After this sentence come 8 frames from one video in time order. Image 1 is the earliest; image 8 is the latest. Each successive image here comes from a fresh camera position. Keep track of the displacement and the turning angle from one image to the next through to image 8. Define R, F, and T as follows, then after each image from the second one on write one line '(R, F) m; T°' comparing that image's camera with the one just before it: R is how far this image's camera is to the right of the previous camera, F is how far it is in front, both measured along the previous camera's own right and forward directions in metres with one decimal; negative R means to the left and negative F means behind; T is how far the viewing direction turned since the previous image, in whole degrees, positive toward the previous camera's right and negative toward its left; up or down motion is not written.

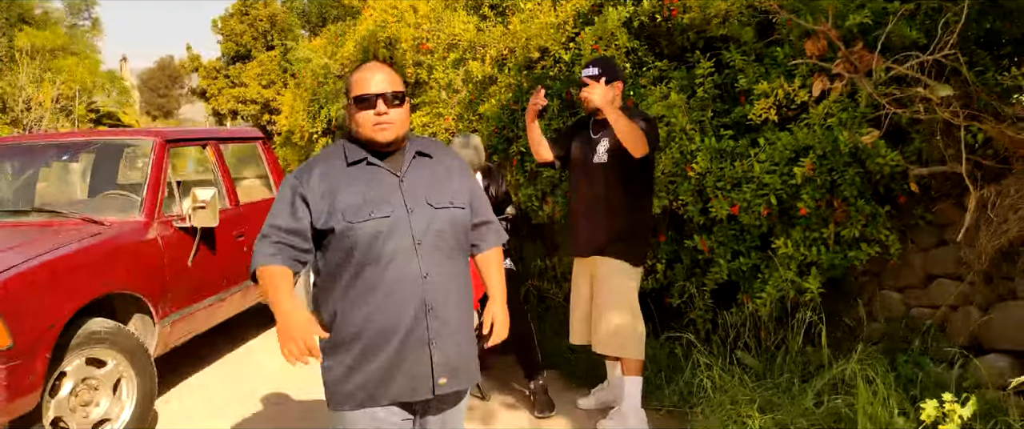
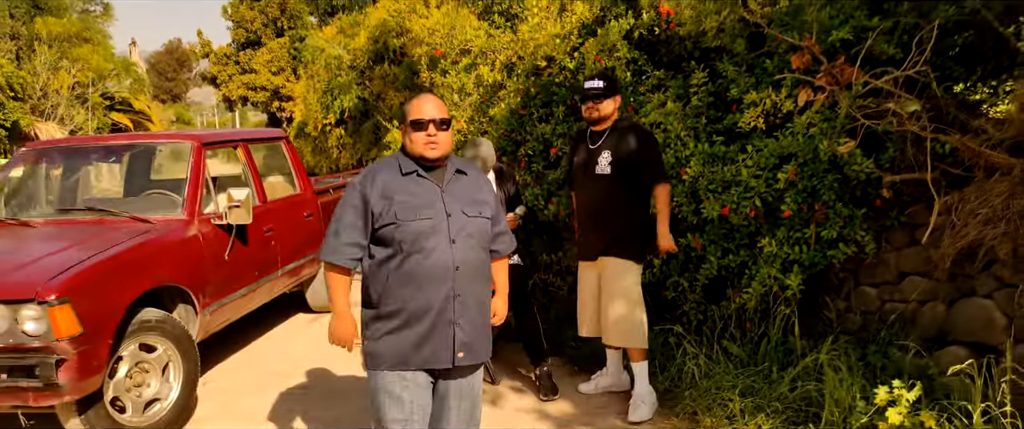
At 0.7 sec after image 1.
(0.0, -0.4) m; -1°
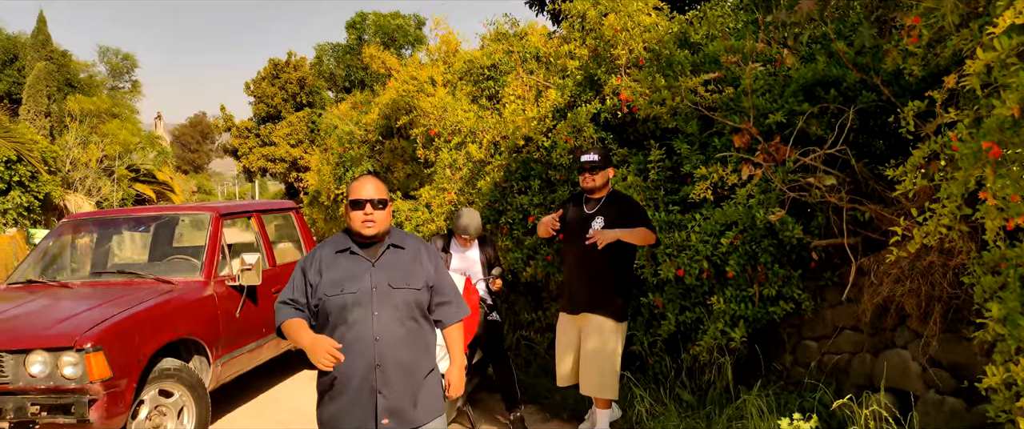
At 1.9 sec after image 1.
(+0.2, -0.6) m; -1°
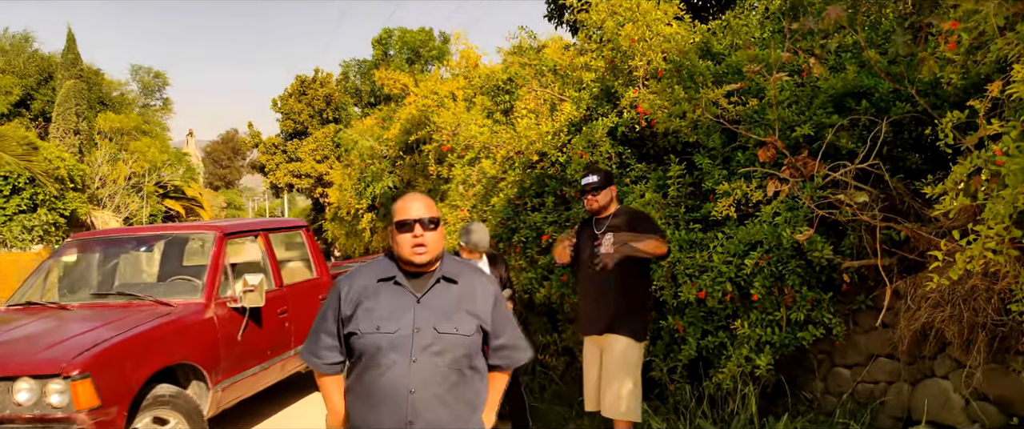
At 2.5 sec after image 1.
(+0.1, +0.2) m; -2°
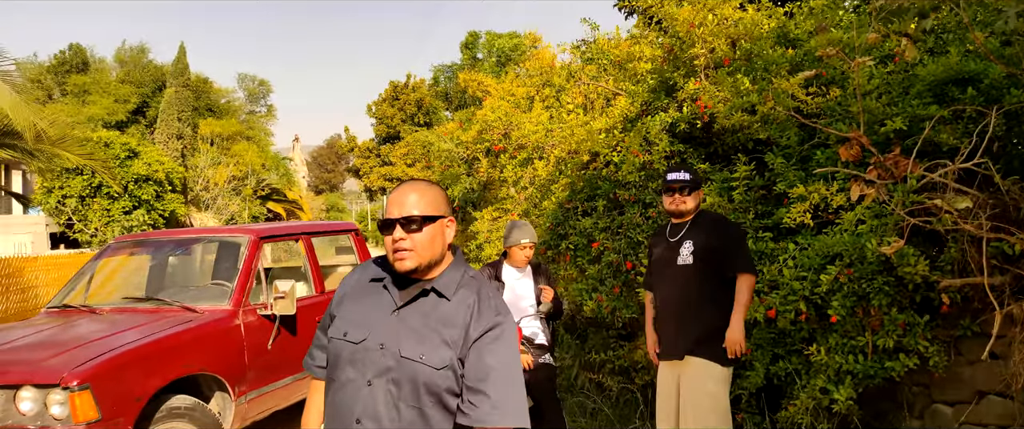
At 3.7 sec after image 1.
(+0.3, +0.4) m; -7°
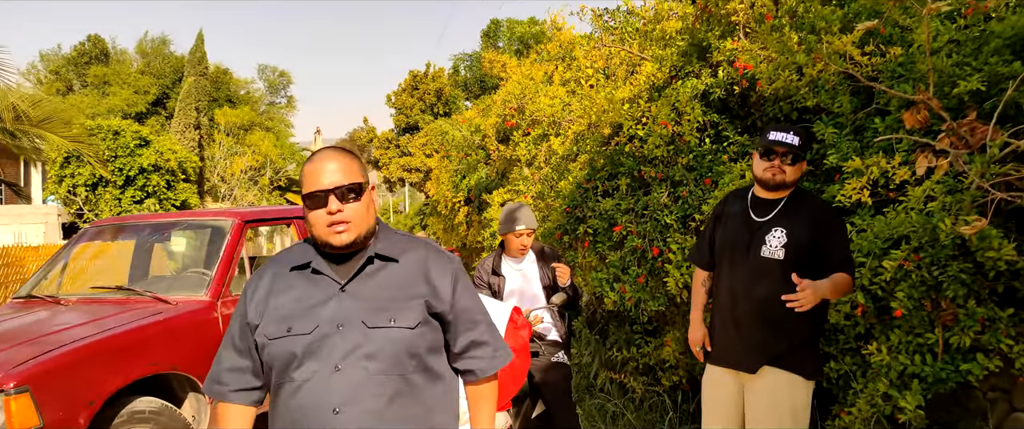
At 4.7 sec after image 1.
(+0.1, +0.5) m; -2°
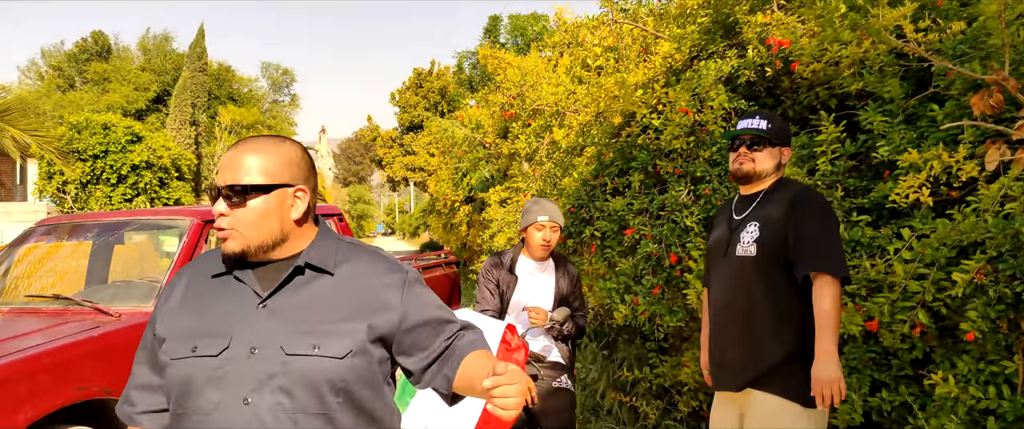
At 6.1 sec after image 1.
(0.0, +0.5) m; 0°
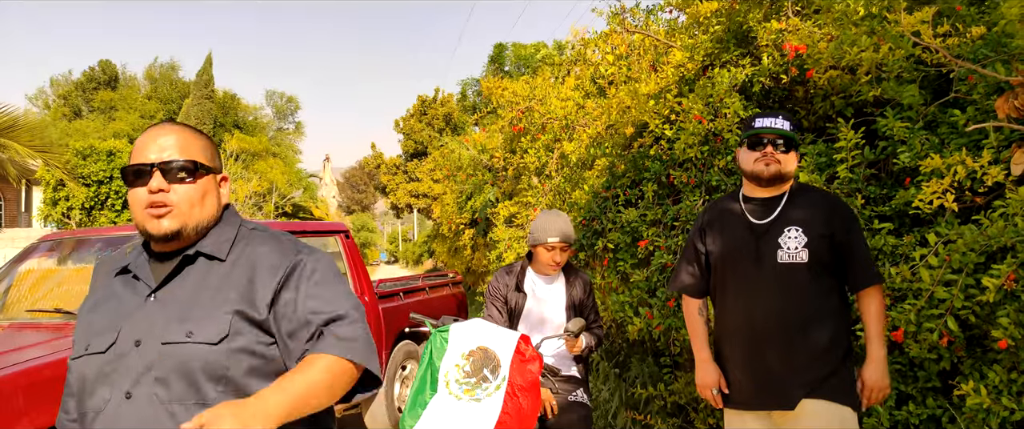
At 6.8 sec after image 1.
(0.0, +0.1) m; 0°
